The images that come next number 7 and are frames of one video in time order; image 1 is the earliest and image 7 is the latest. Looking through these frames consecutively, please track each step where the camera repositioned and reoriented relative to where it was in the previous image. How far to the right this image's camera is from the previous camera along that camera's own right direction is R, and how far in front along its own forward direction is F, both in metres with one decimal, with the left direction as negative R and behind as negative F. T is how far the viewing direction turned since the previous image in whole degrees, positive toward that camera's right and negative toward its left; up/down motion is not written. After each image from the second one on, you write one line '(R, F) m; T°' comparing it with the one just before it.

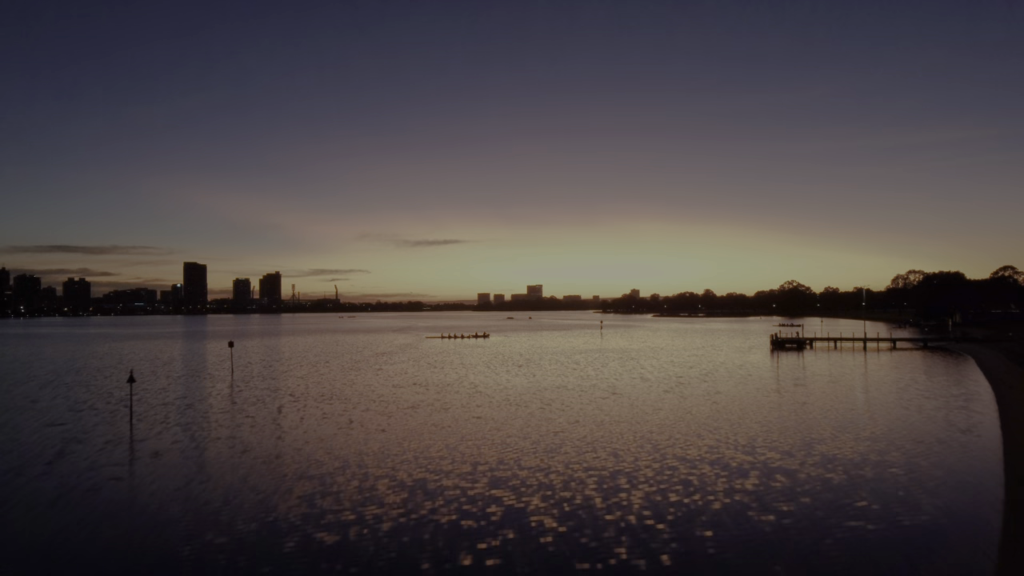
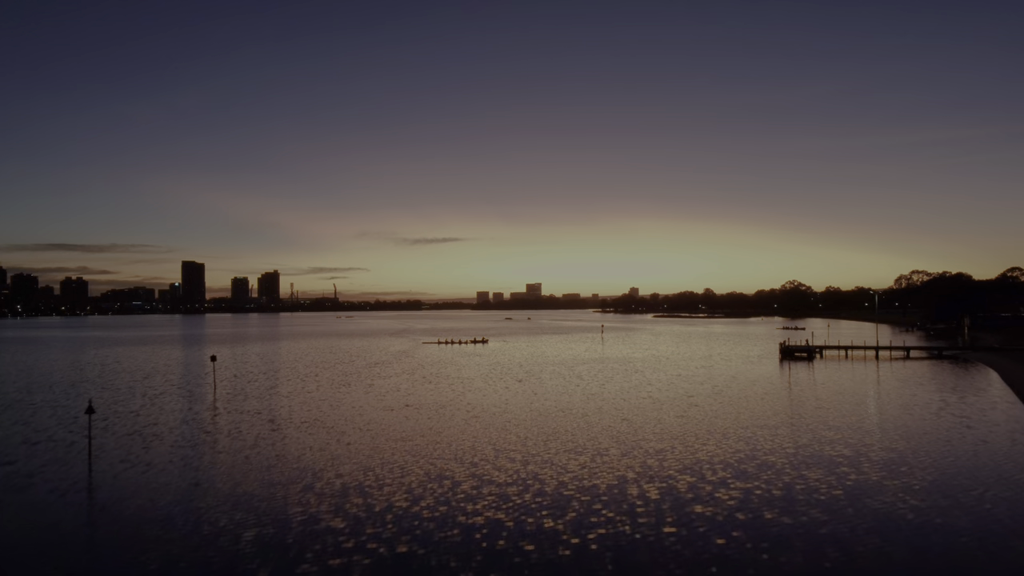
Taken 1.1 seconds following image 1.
(0.0, +2.4) m; 0°
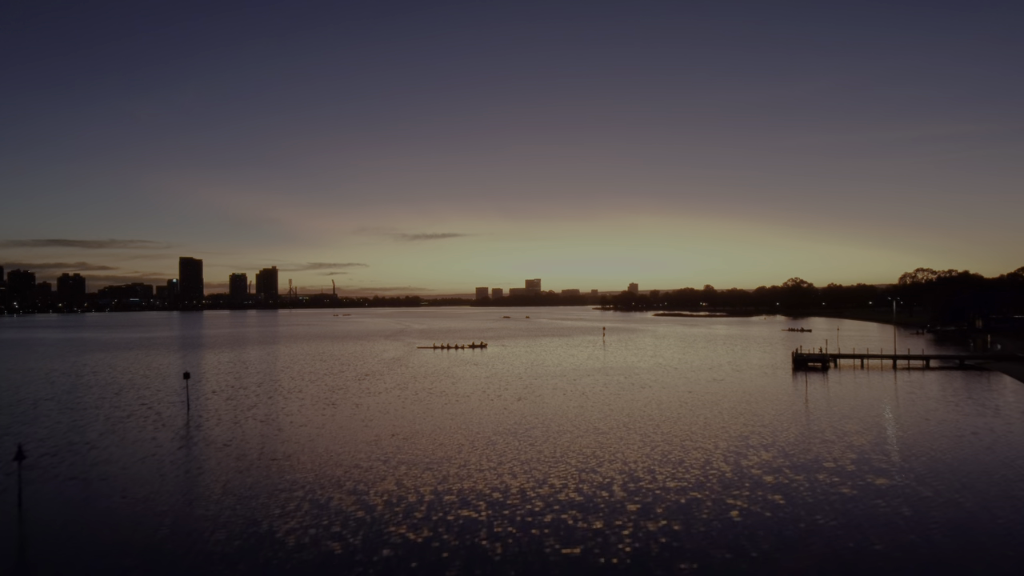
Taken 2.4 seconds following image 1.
(+0.1, +3.2) m; 0°
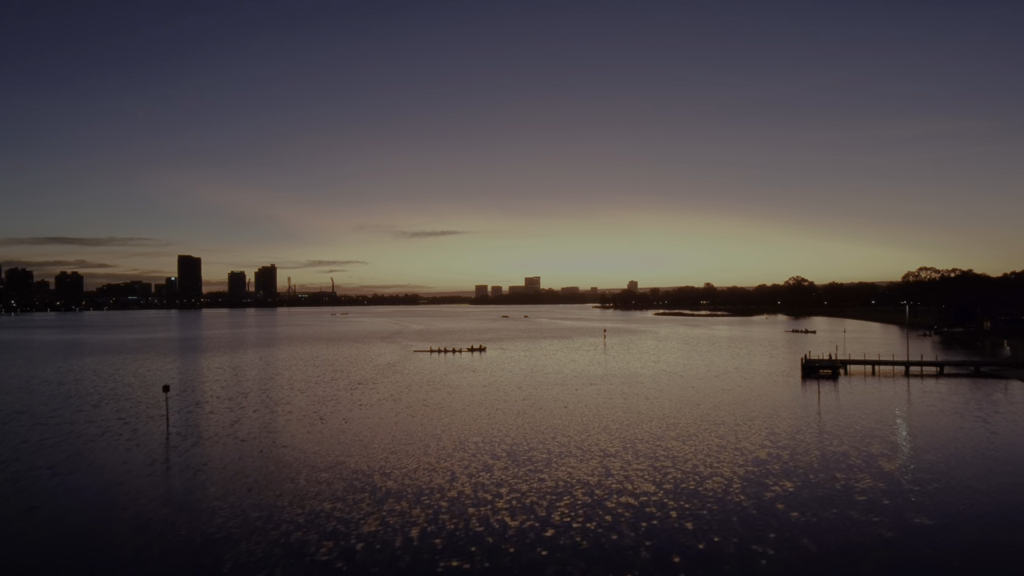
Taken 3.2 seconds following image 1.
(+0.1, +2.1) m; 0°
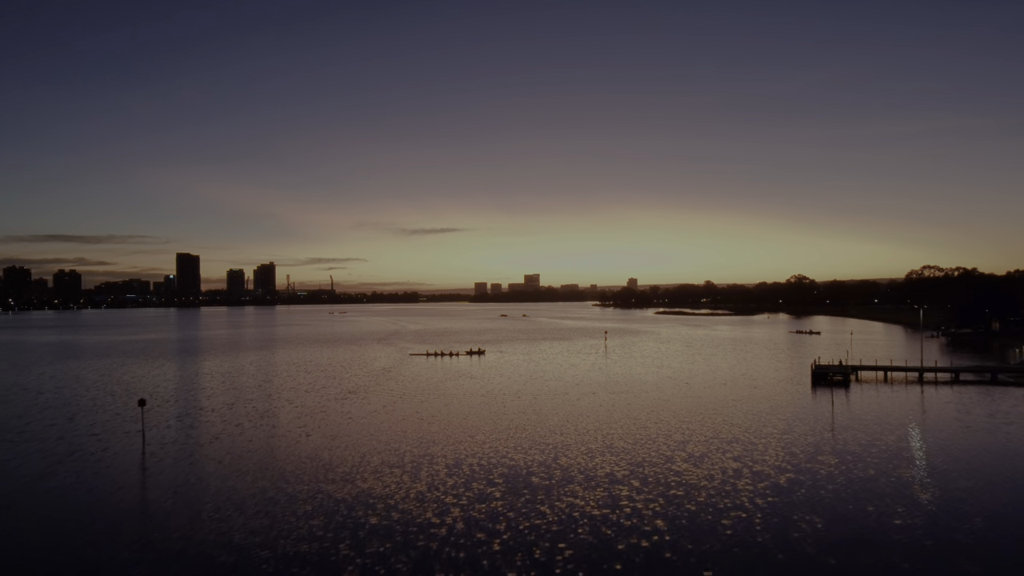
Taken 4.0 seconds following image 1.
(+0.1, +2.2) m; 0°
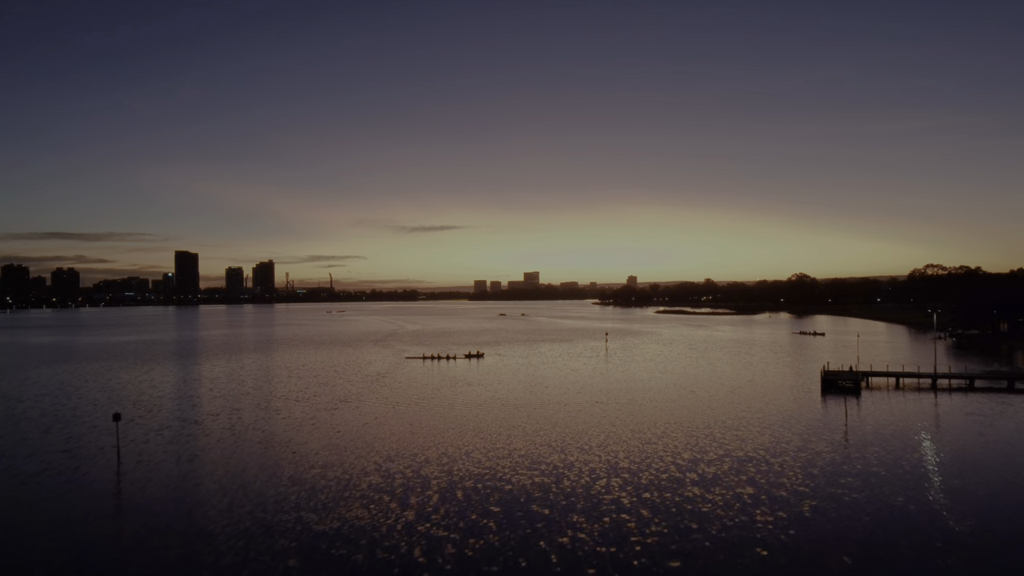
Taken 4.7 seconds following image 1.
(+0.1, +2.0) m; 0°
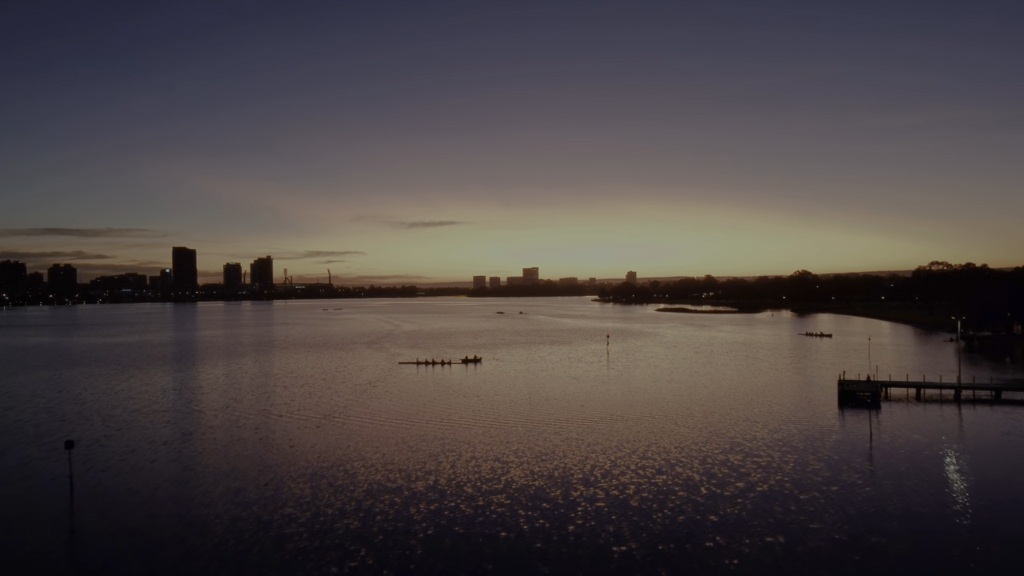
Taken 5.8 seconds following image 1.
(+0.2, +3.2) m; 0°
